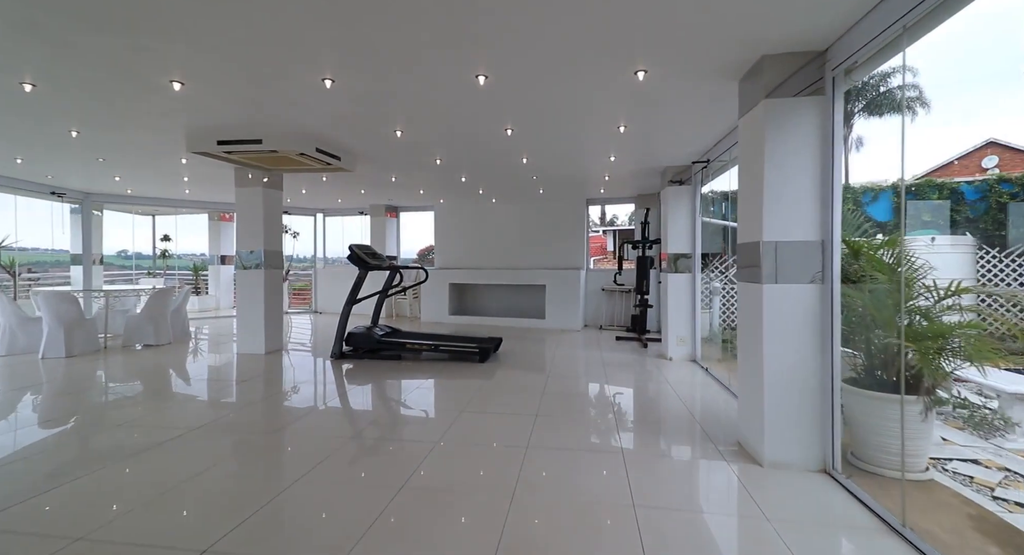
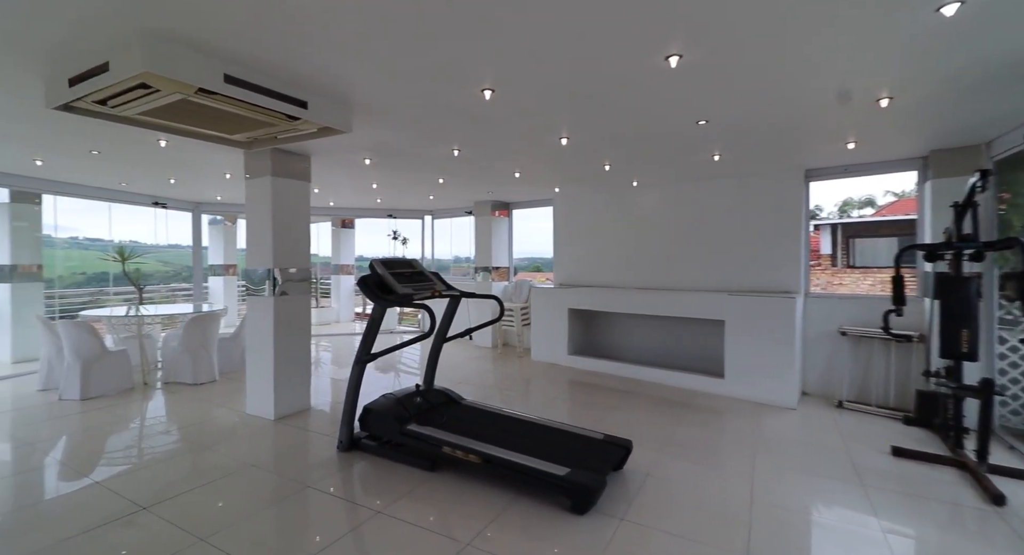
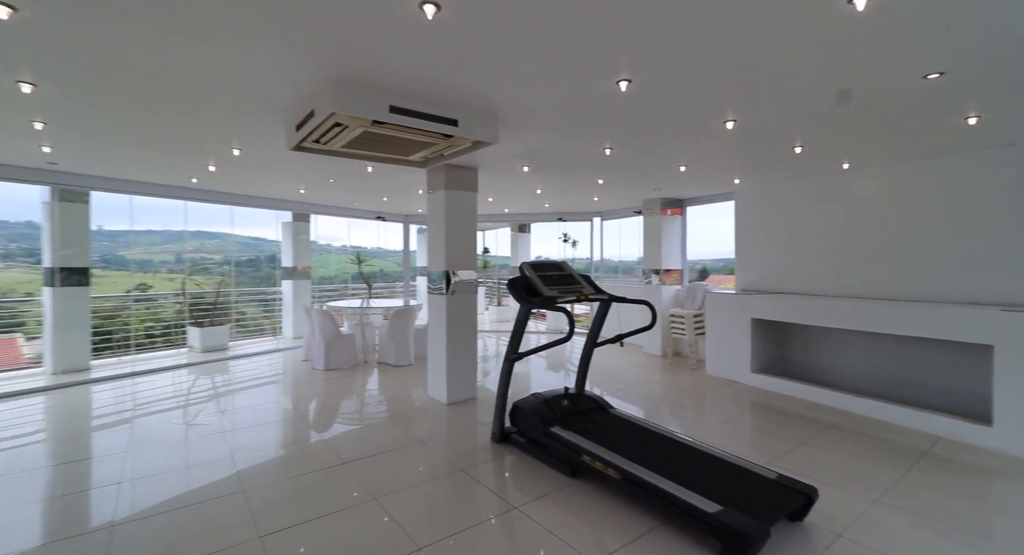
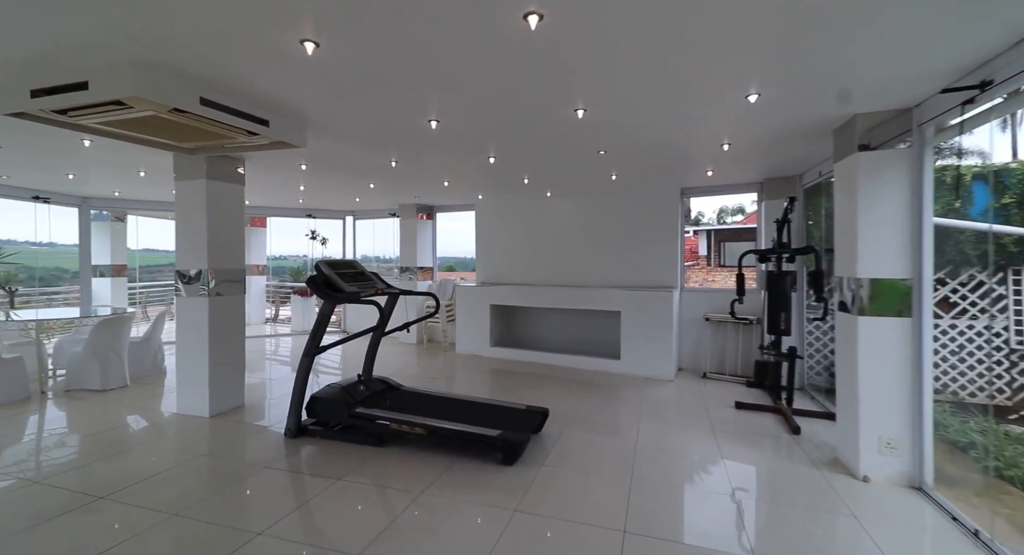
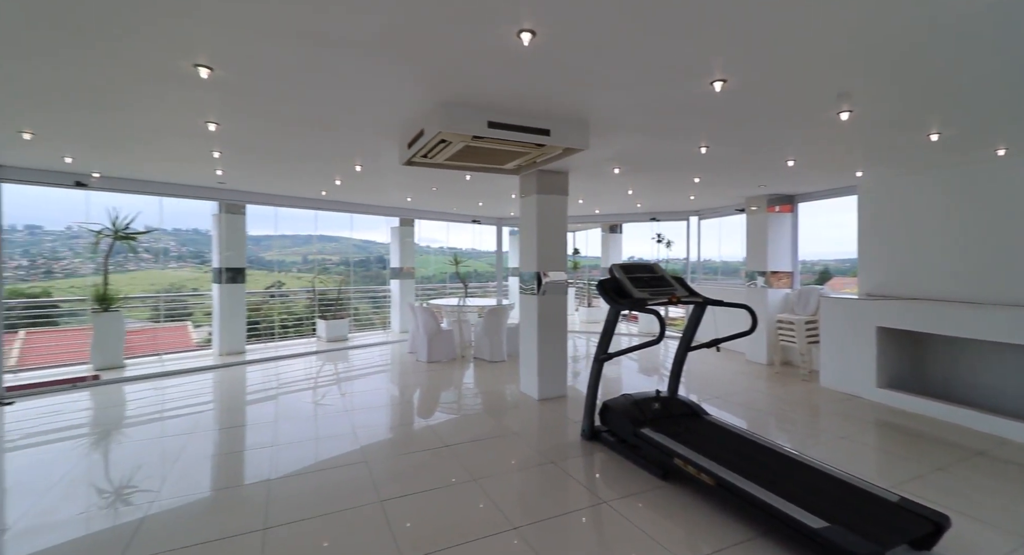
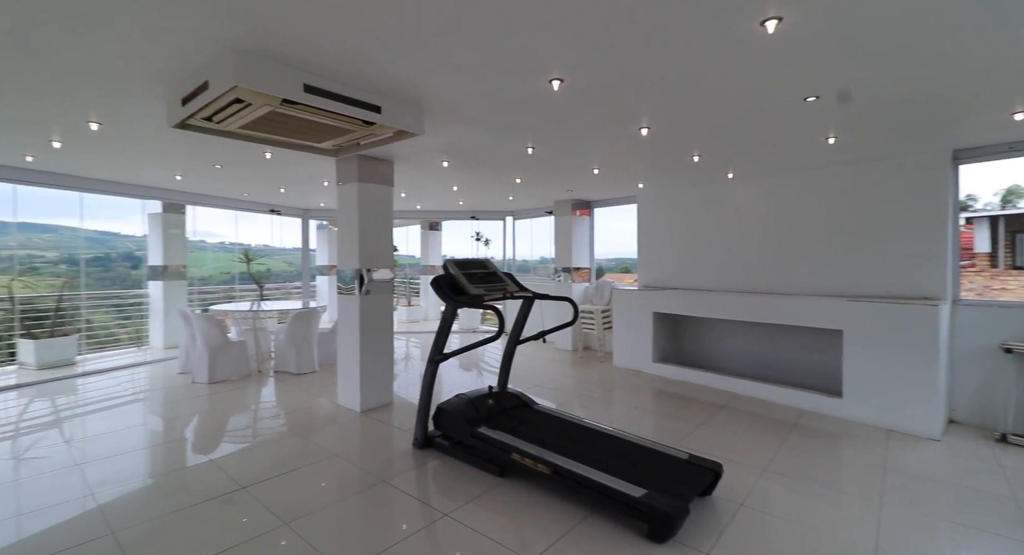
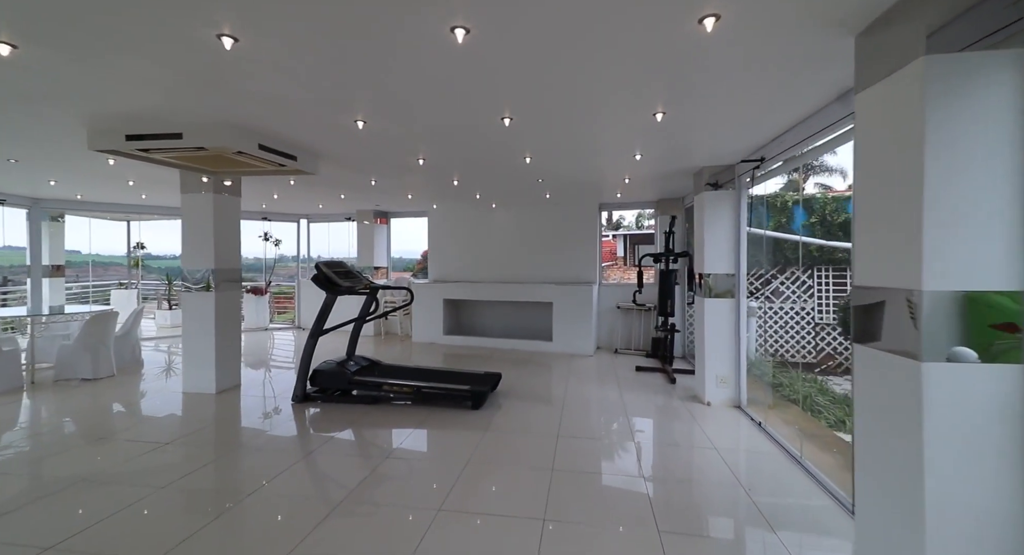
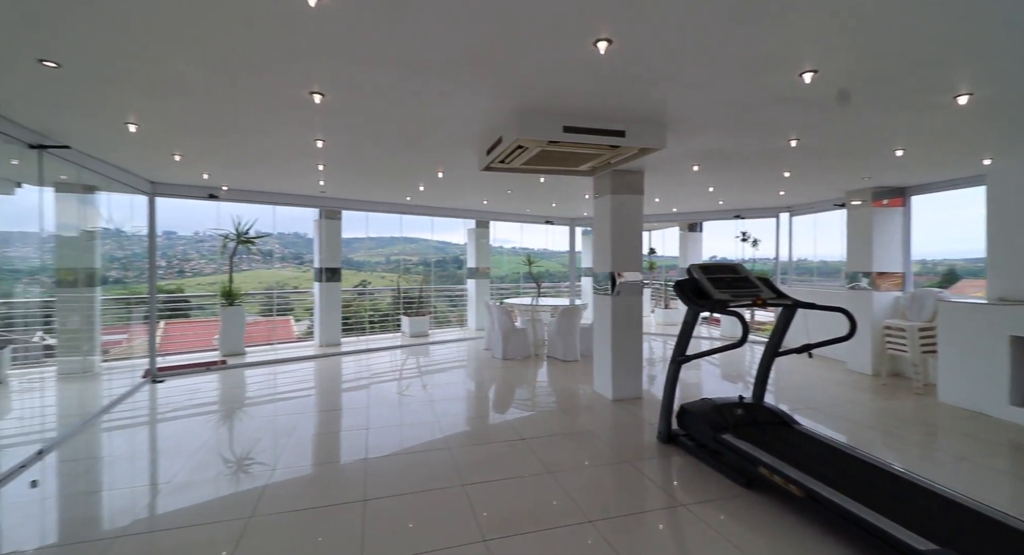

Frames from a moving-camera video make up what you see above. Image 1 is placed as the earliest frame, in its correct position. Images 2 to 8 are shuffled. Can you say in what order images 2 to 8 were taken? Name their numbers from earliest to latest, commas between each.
7, 4, 2, 6, 3, 5, 8
